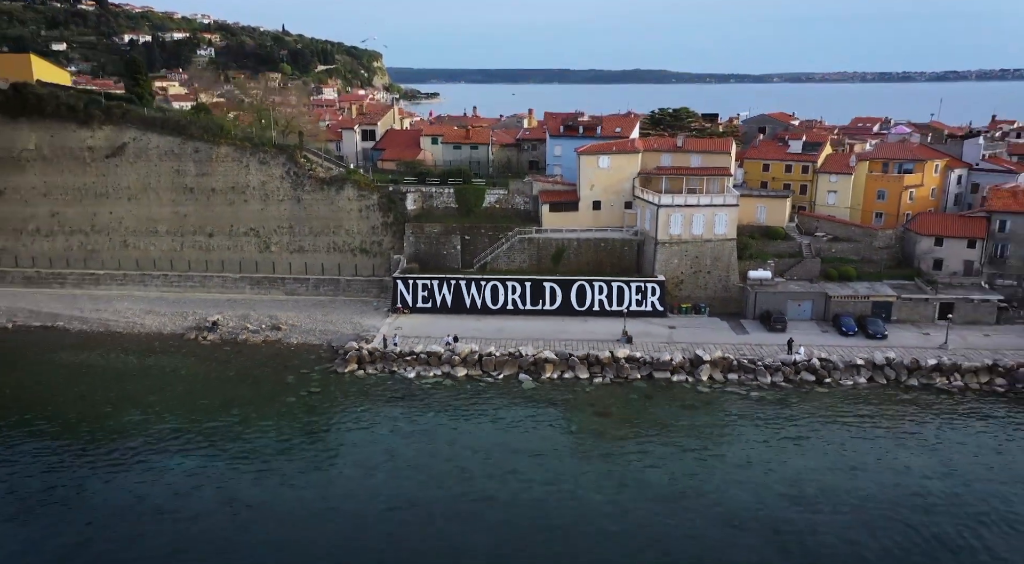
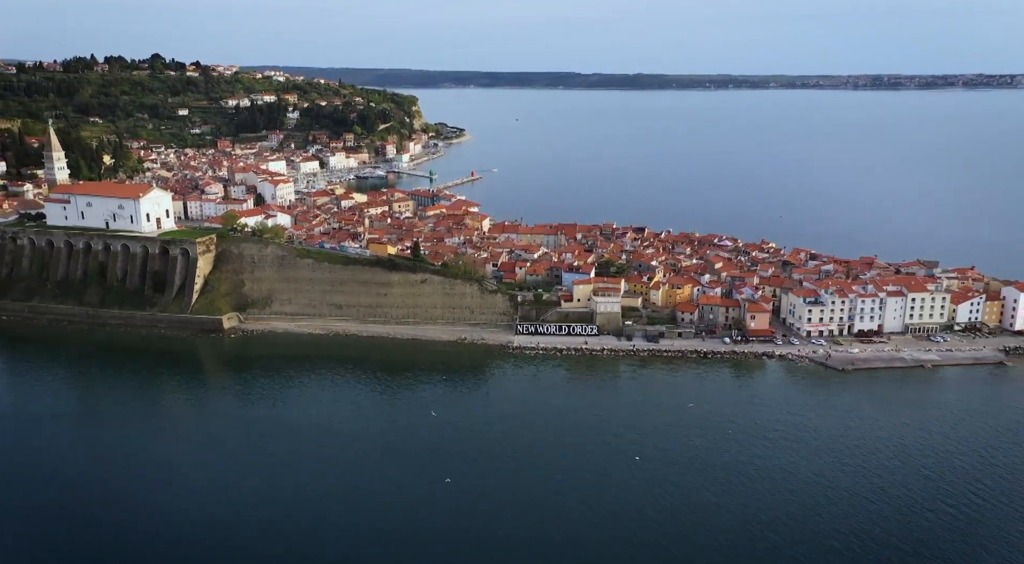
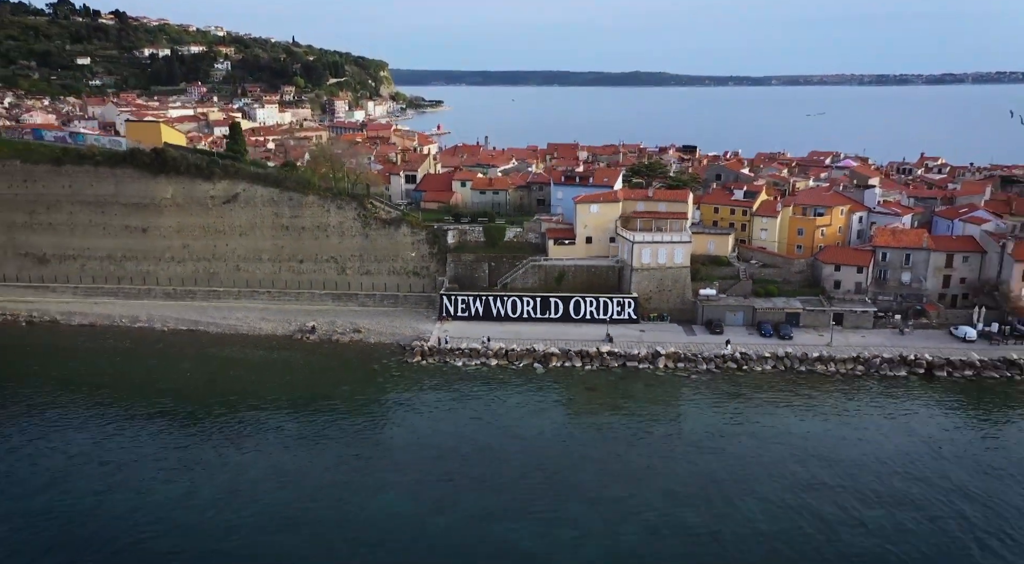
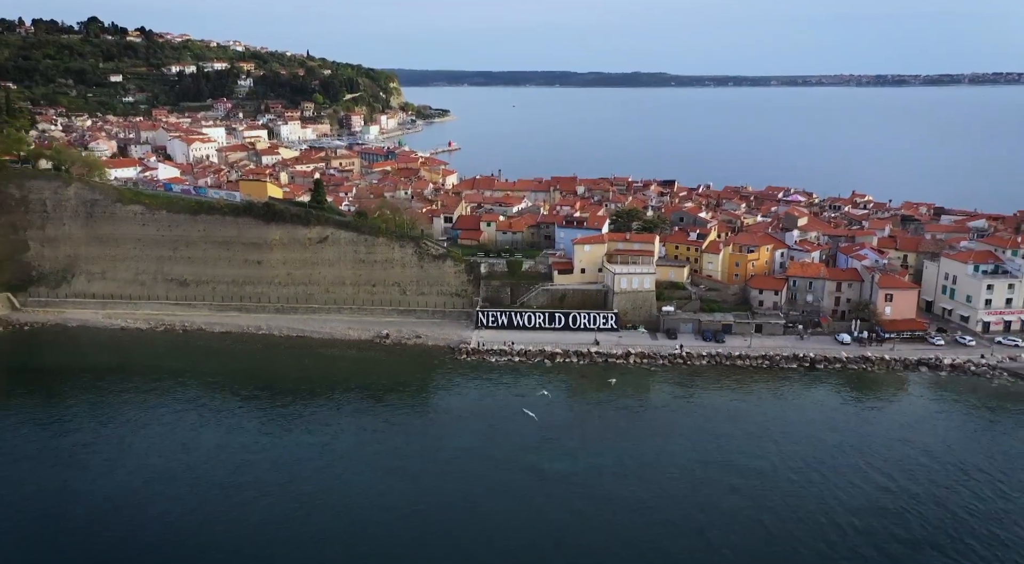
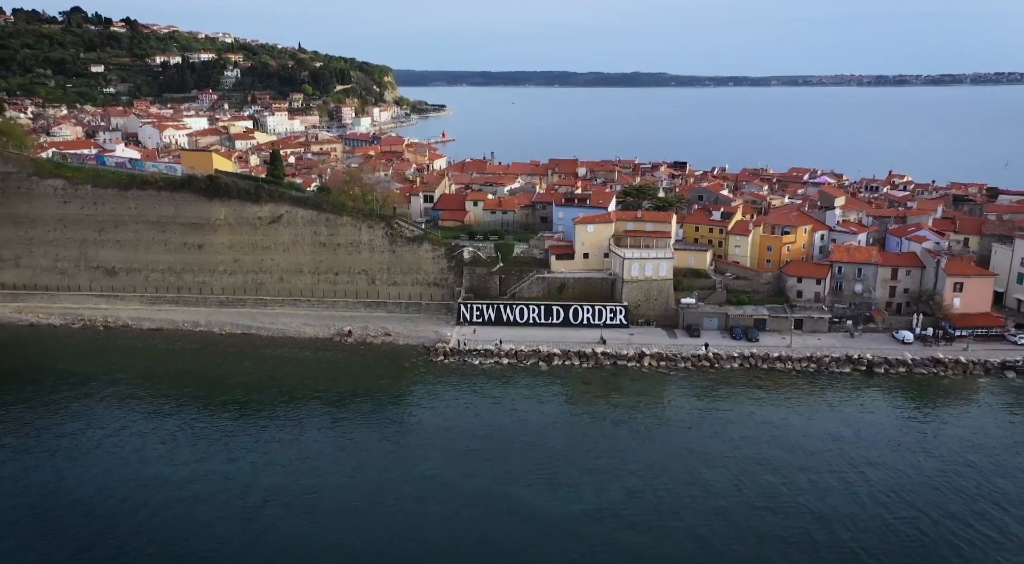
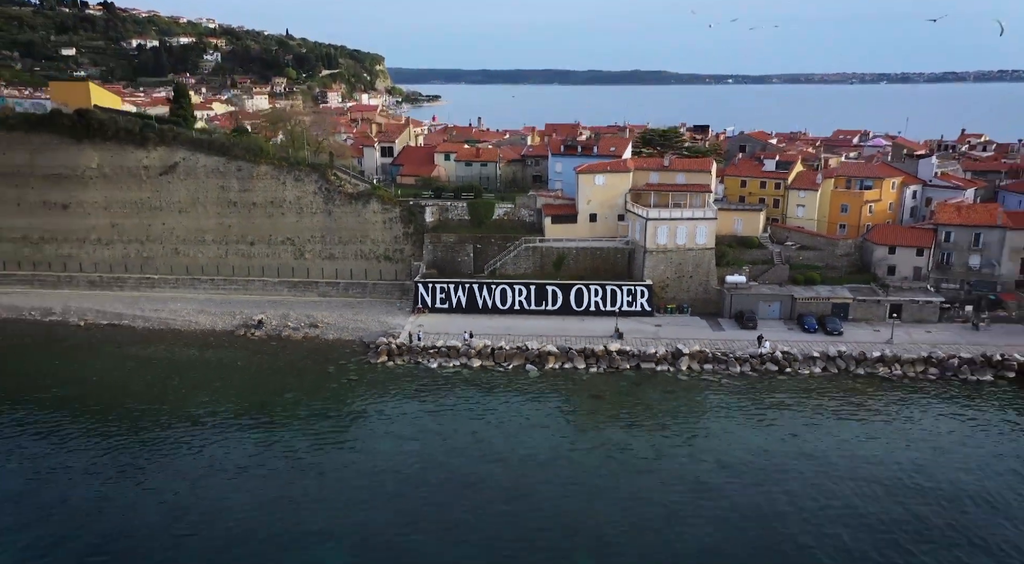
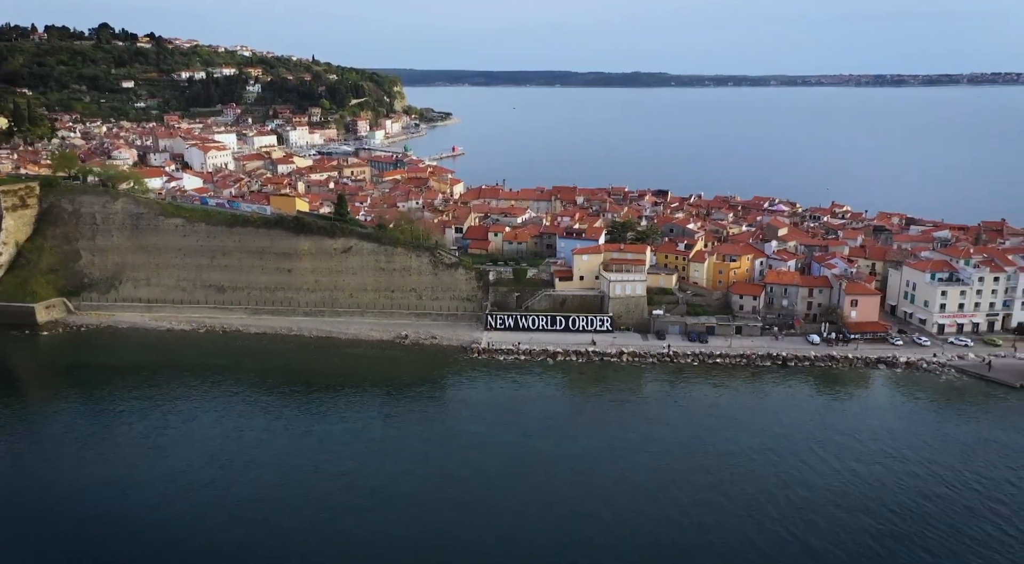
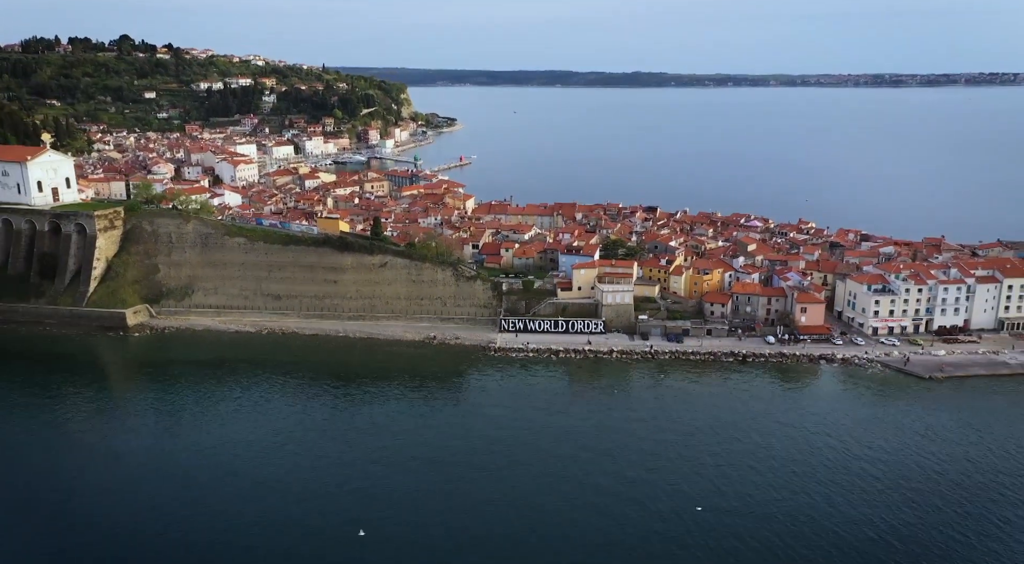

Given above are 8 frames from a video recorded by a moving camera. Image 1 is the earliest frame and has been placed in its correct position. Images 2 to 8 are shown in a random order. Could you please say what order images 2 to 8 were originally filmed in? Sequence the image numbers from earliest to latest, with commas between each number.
6, 3, 5, 4, 7, 8, 2
